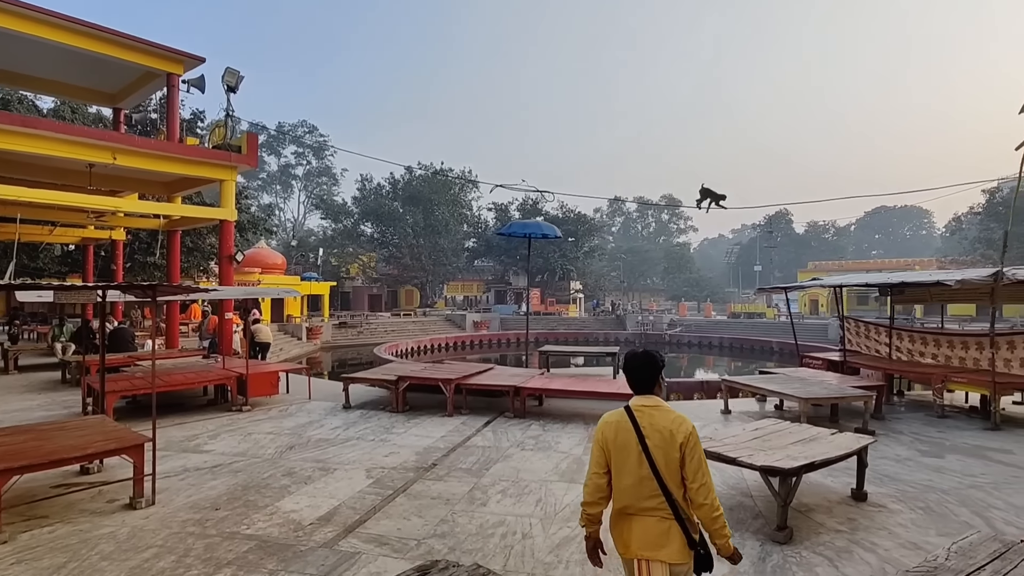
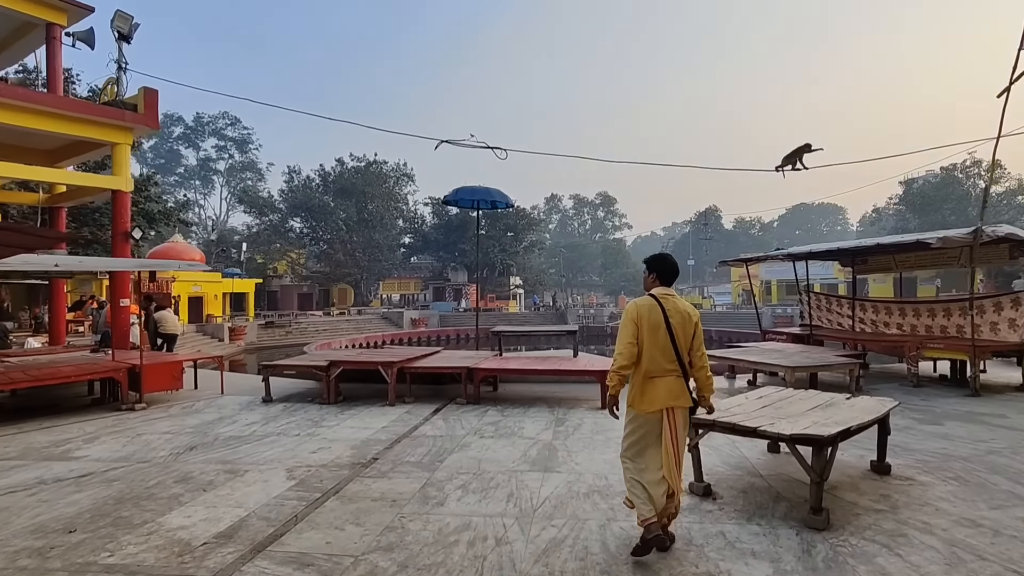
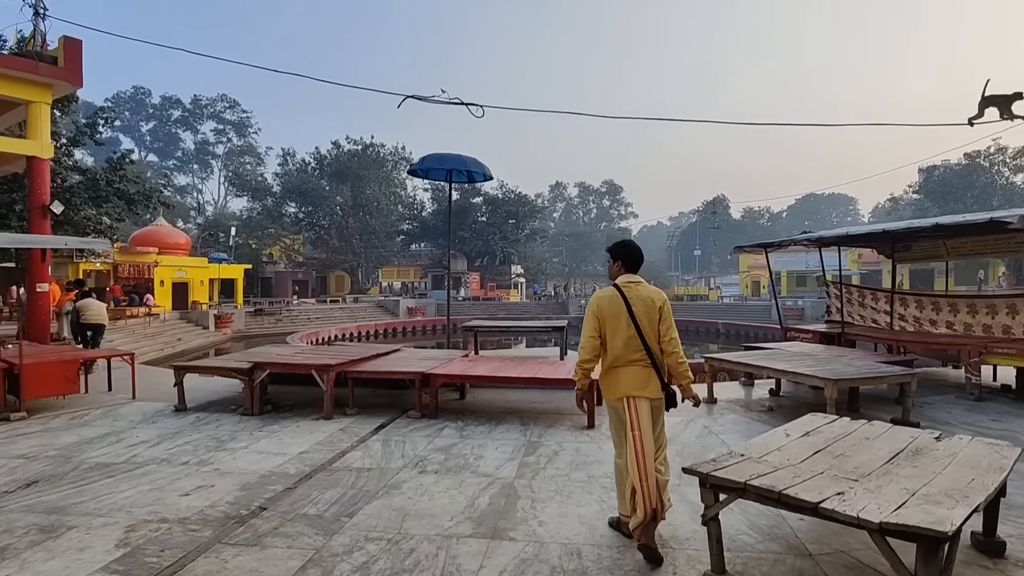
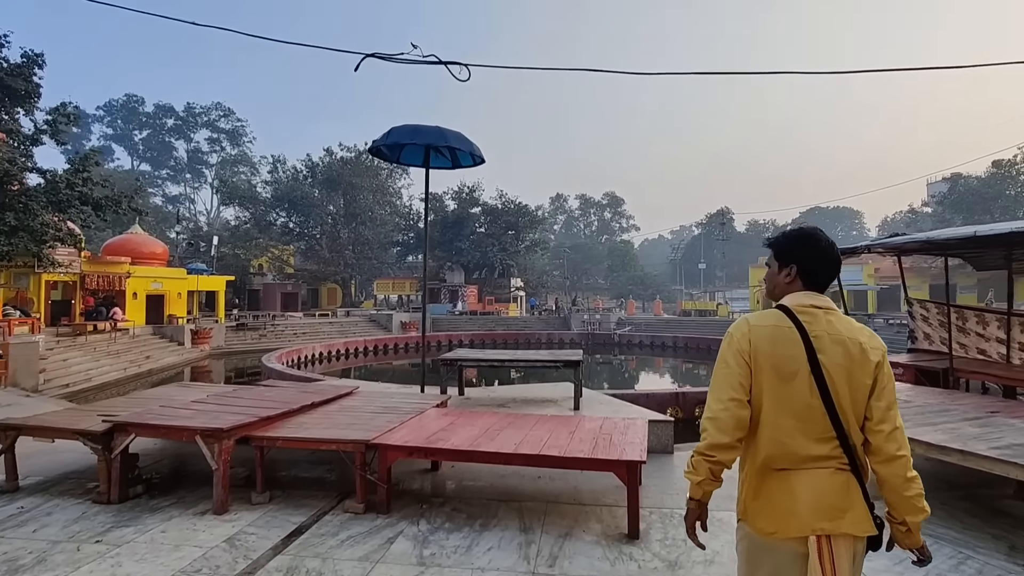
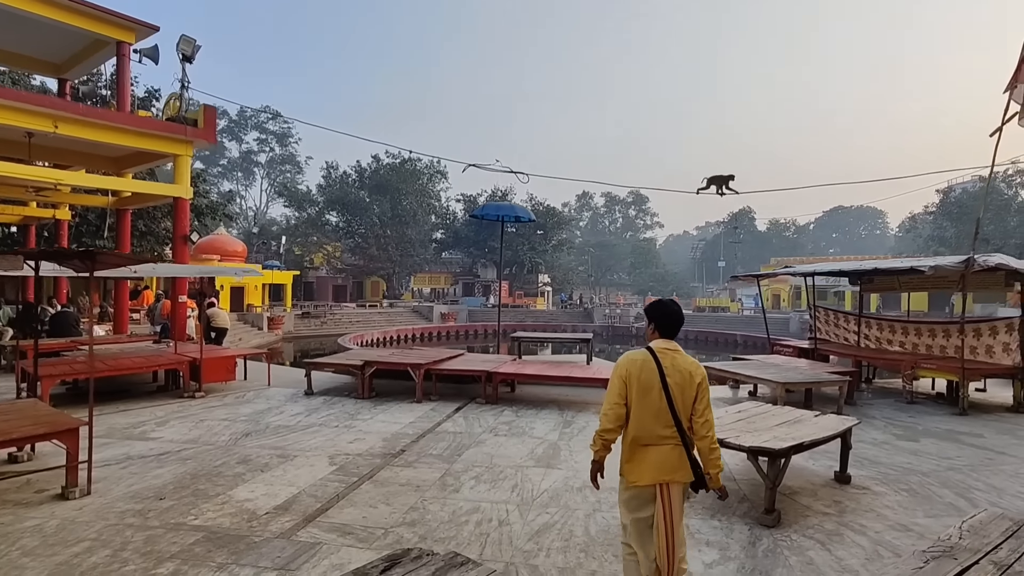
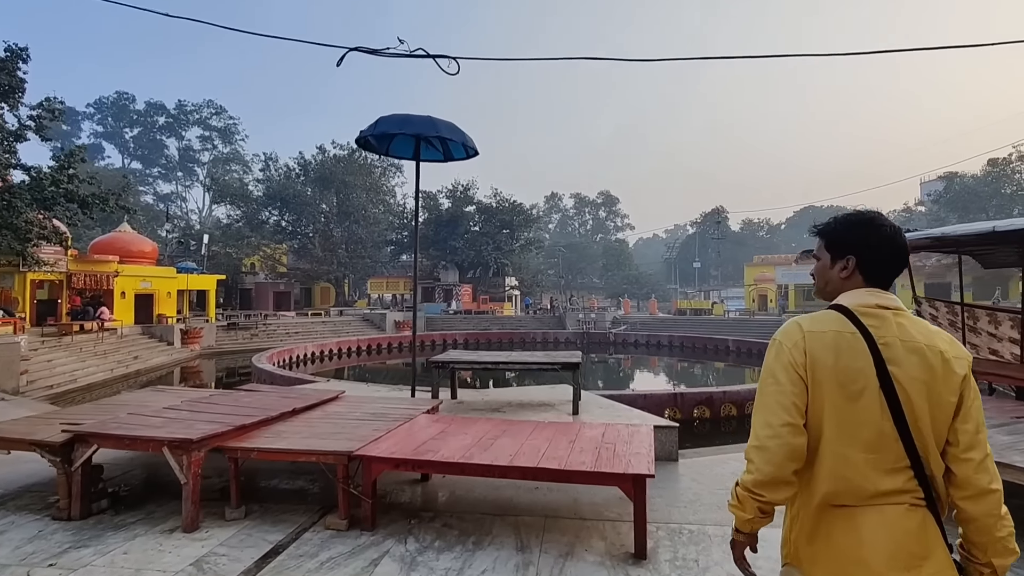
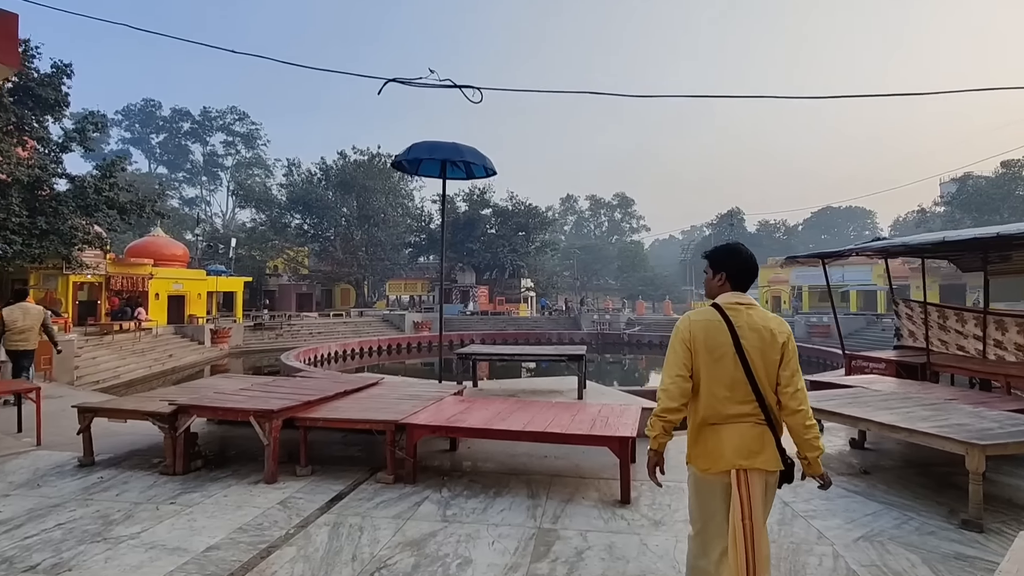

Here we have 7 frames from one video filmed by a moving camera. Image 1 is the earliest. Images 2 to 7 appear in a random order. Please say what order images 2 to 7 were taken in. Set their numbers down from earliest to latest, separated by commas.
5, 2, 3, 7, 4, 6
